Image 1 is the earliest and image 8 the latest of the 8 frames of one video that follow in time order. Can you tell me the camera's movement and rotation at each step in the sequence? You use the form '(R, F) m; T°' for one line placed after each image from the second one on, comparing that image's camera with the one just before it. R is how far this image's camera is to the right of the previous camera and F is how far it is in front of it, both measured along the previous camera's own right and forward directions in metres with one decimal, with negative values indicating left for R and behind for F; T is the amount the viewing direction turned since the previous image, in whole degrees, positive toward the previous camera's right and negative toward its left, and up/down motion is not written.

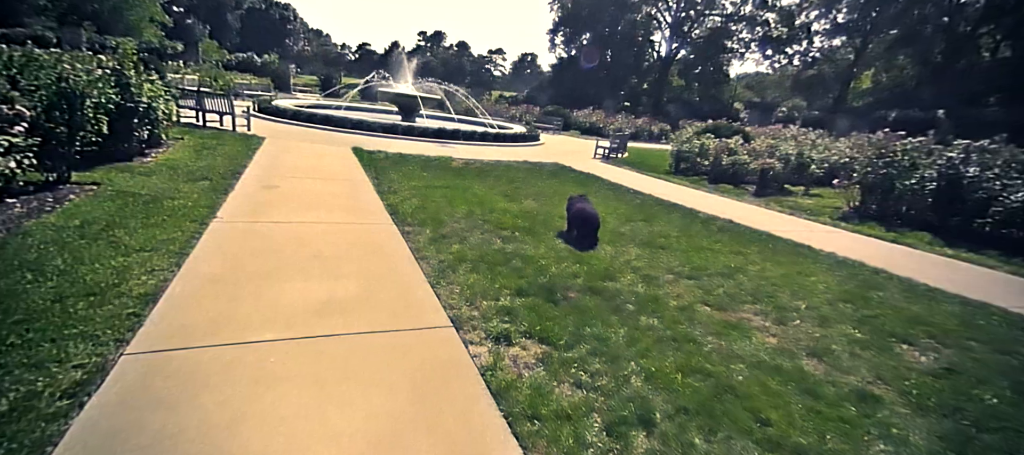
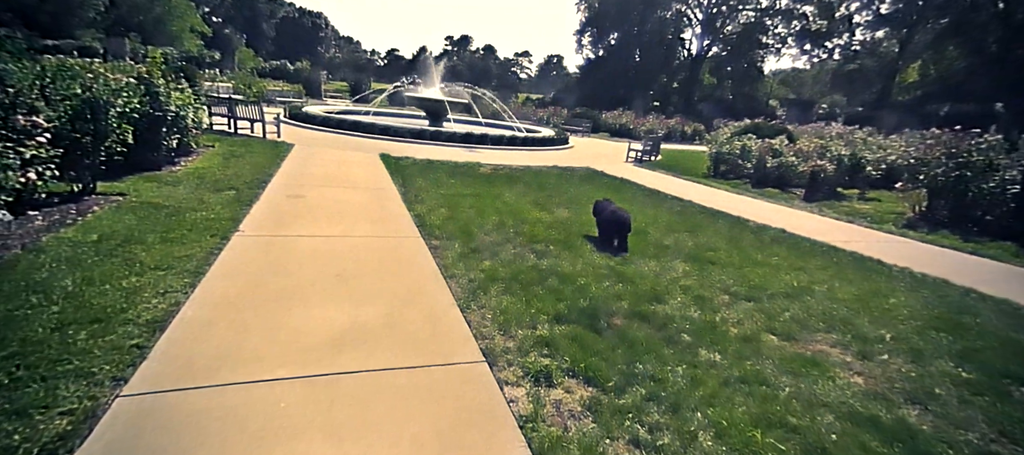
(-0.1, +0.4) m; -3°
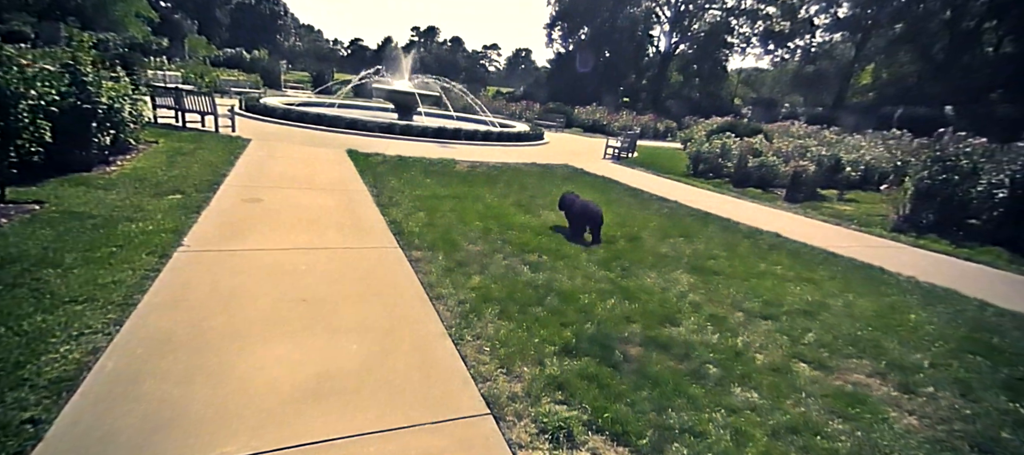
(-0.2, +0.5) m; +4°
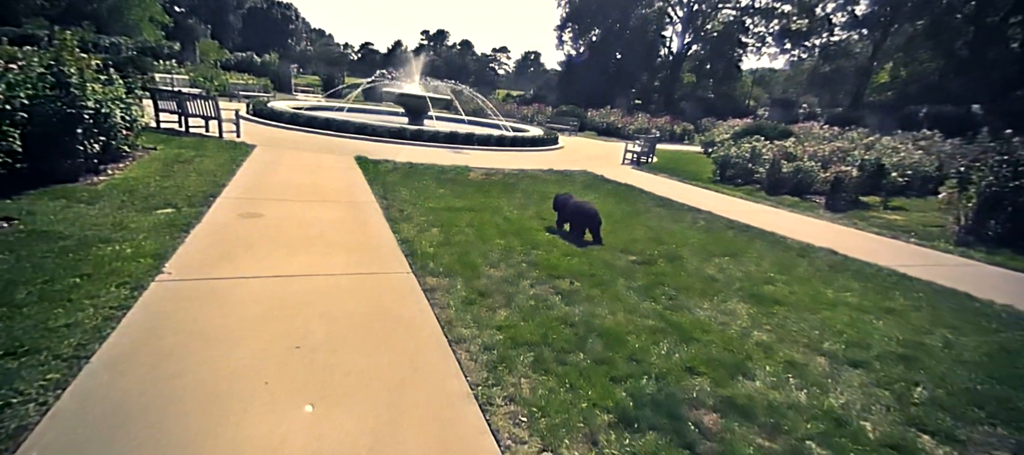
(-0.2, +0.6) m; -1°
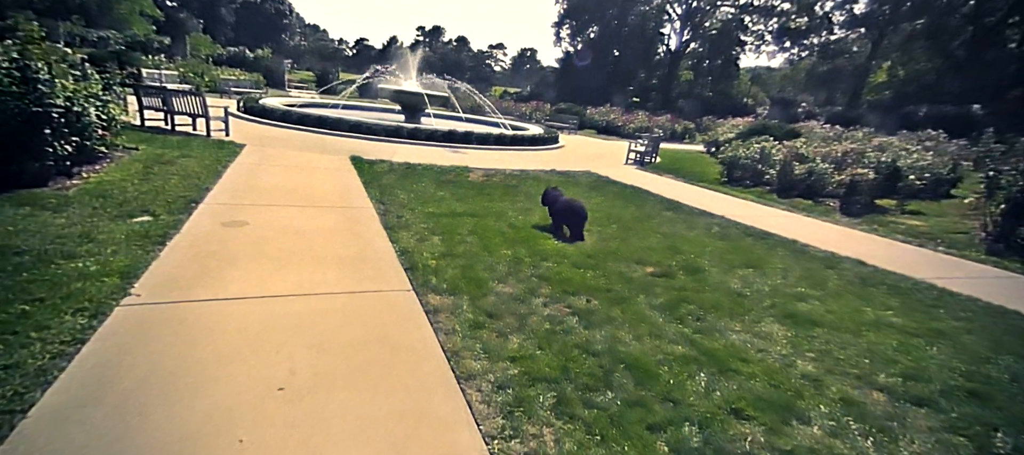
(-0.1, +0.4) m; +1°
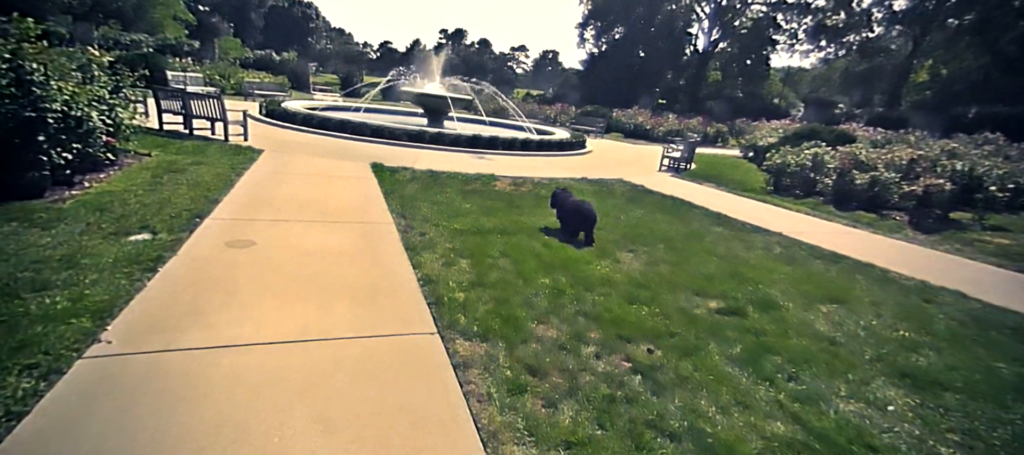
(-0.2, +0.7) m; -3°
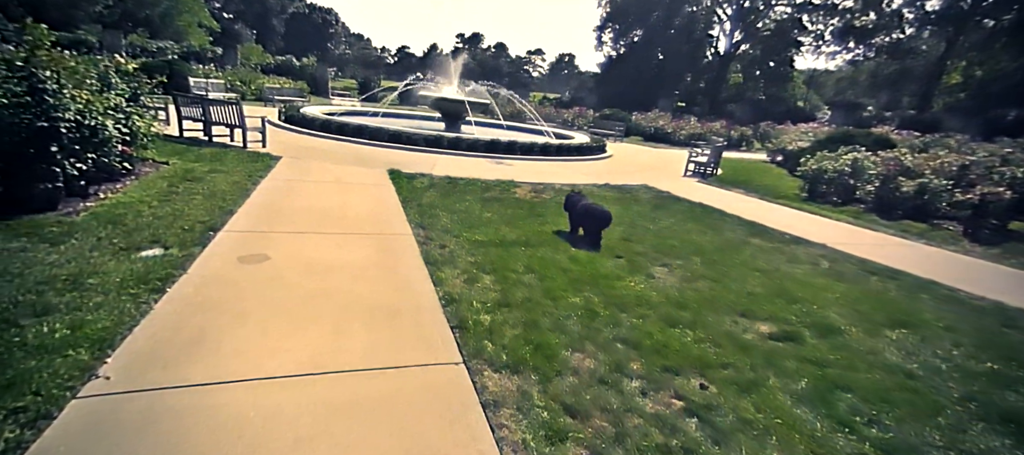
(-0.1, +0.3) m; -2°
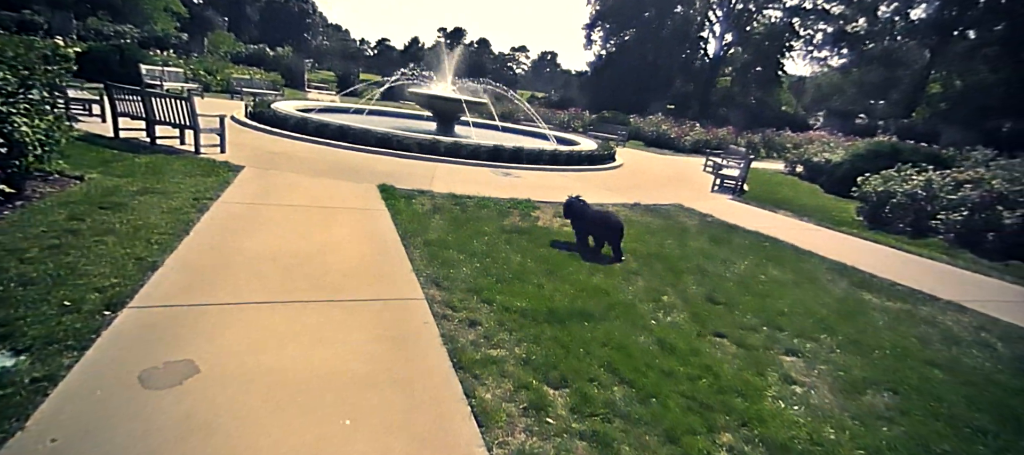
(-0.7, +1.8) m; +3°
